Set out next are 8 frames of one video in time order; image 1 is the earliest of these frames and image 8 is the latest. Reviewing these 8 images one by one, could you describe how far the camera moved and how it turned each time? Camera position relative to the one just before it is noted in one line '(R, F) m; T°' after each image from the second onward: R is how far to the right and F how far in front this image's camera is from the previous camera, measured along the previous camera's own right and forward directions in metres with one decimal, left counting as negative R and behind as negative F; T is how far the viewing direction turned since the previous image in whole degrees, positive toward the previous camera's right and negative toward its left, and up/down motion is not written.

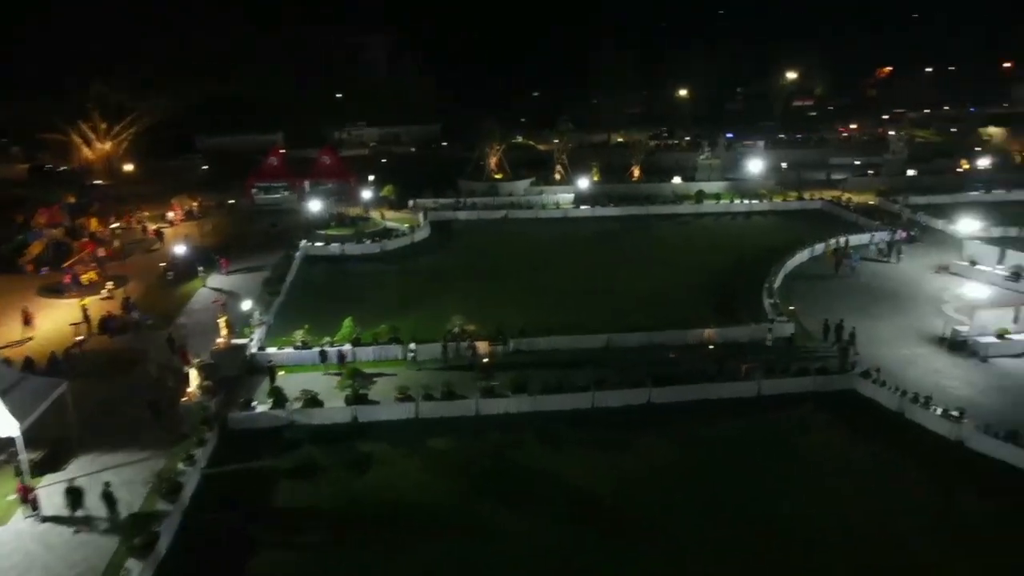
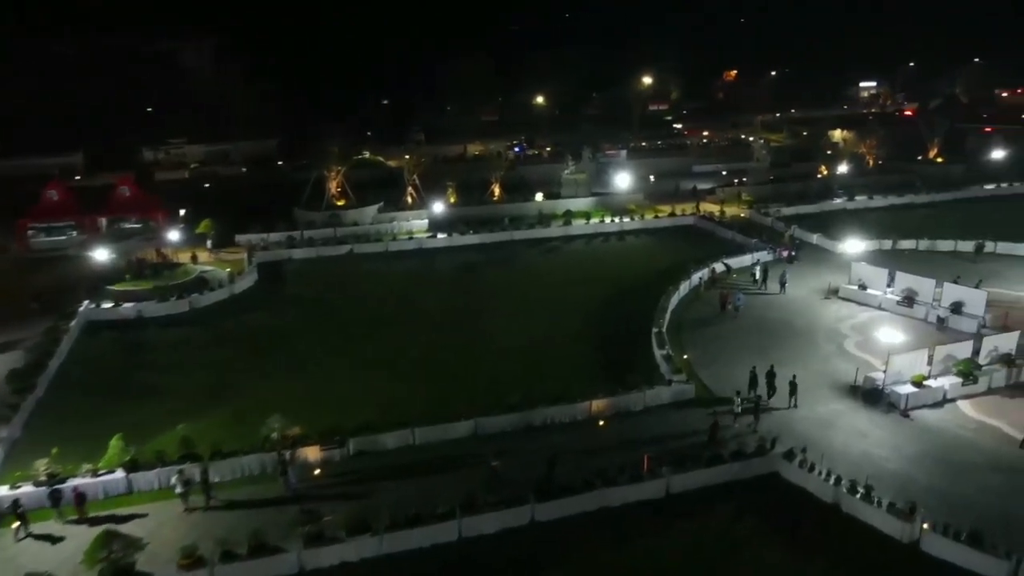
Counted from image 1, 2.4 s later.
(+1.0, +6.0) m; +10°
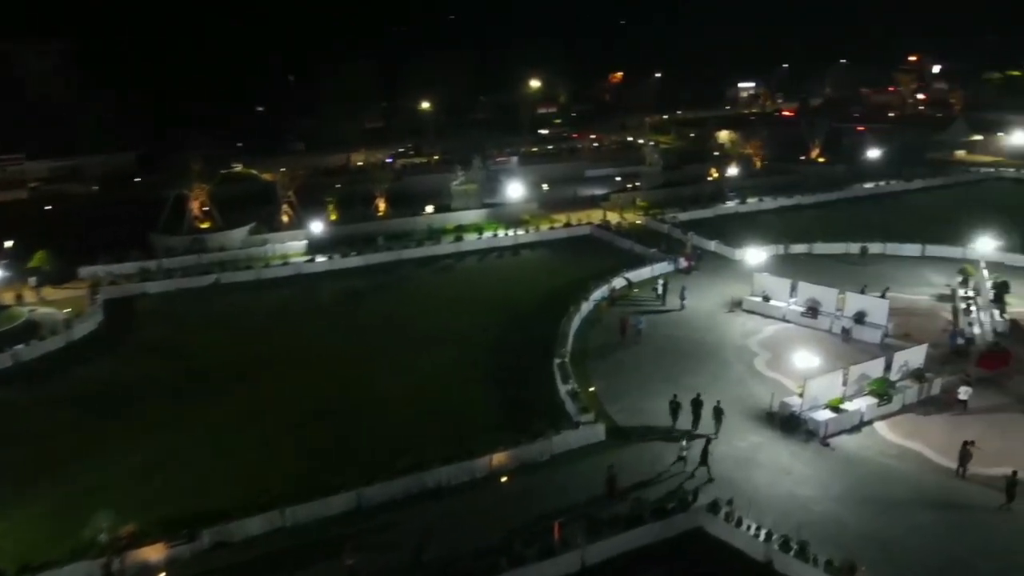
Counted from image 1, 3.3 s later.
(+0.5, +2.9) m; +8°
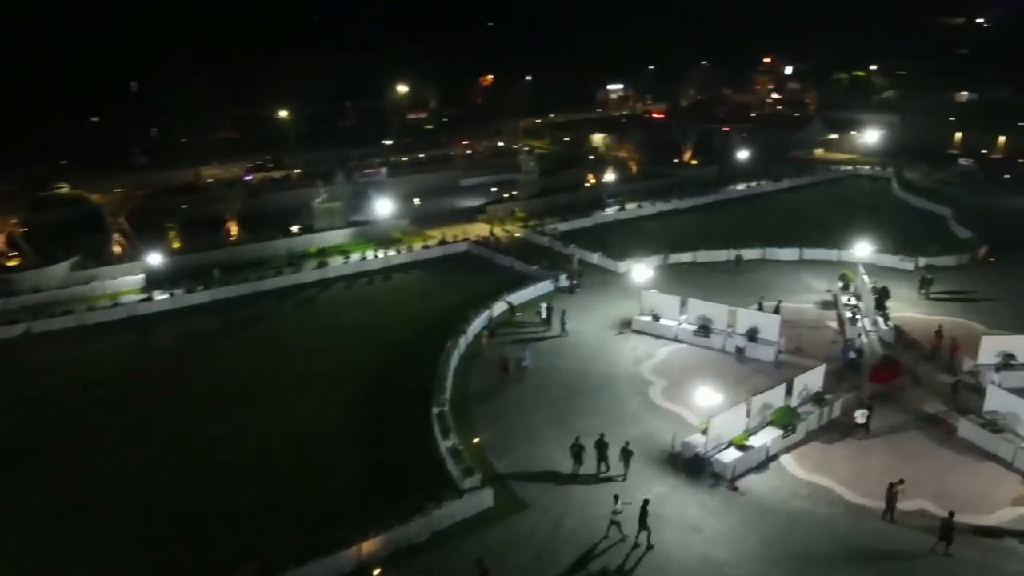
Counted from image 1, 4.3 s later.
(+0.5, +3.1) m; +9°
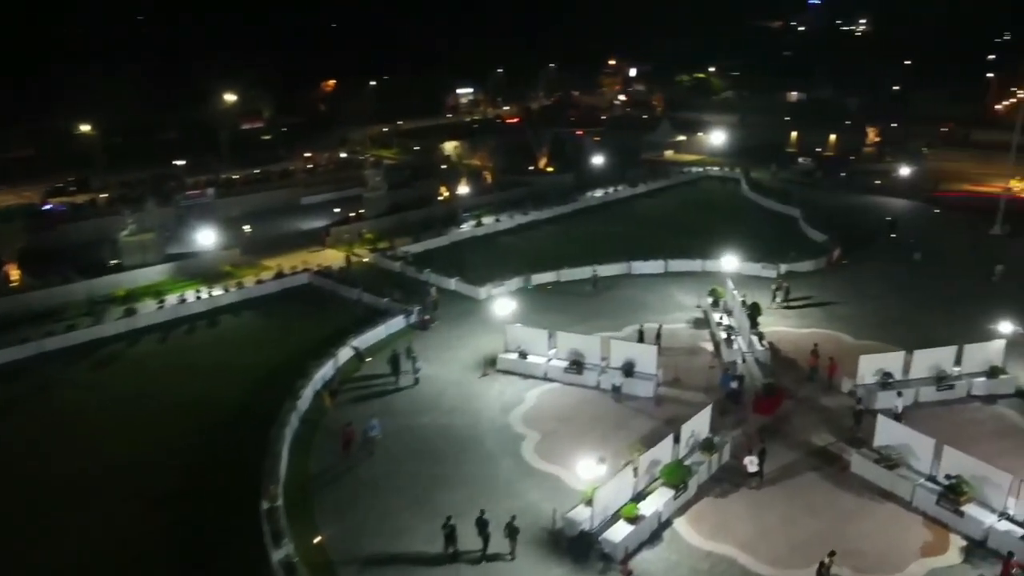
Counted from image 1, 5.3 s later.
(+0.7, +3.7) m; +11°
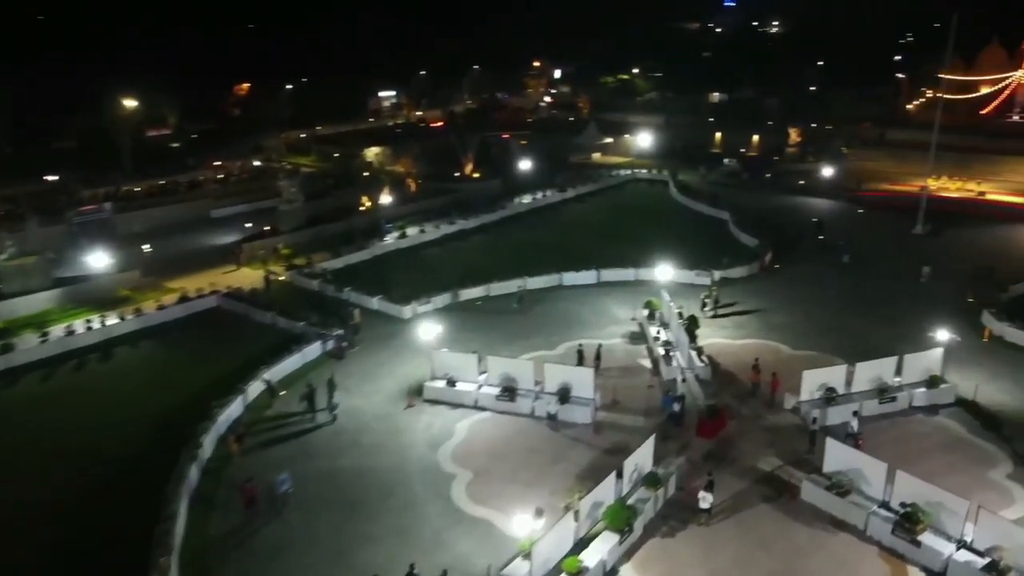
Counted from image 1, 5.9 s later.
(+0.2, +1.9) m; +5°
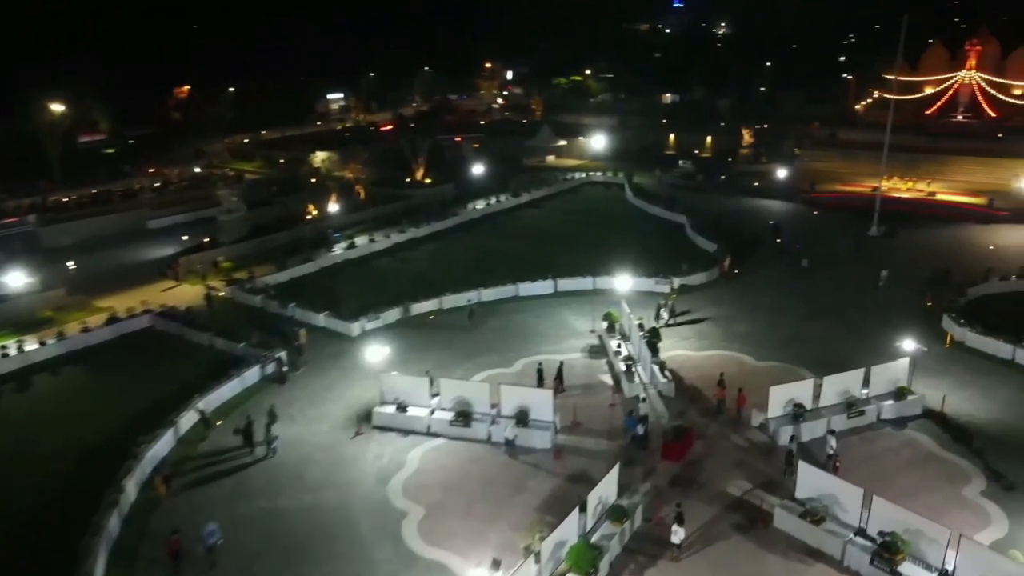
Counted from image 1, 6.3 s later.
(+0.1, +1.4) m; +3°
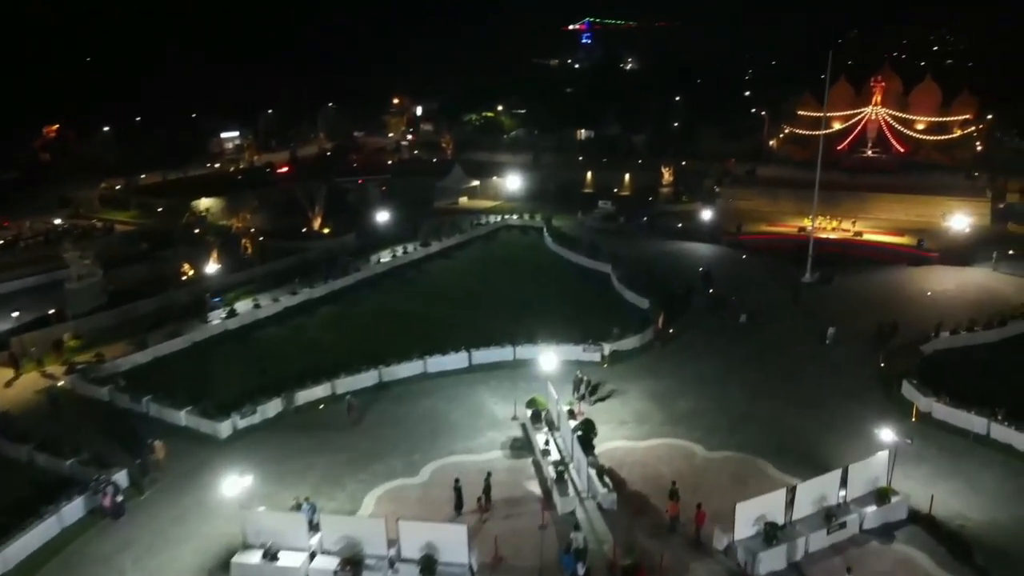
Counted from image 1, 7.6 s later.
(+0.6, +4.8) m; +6°
